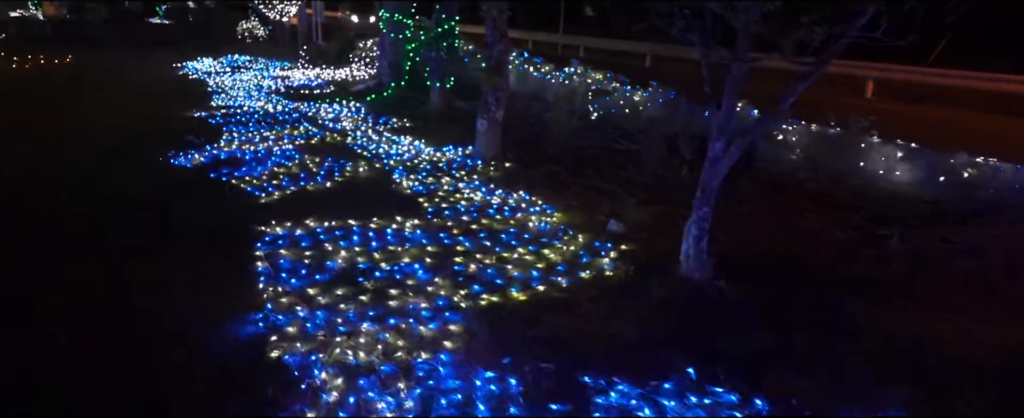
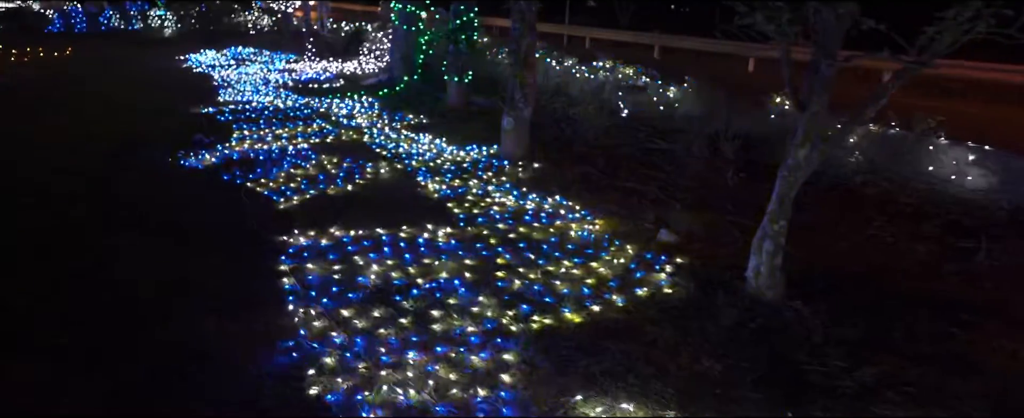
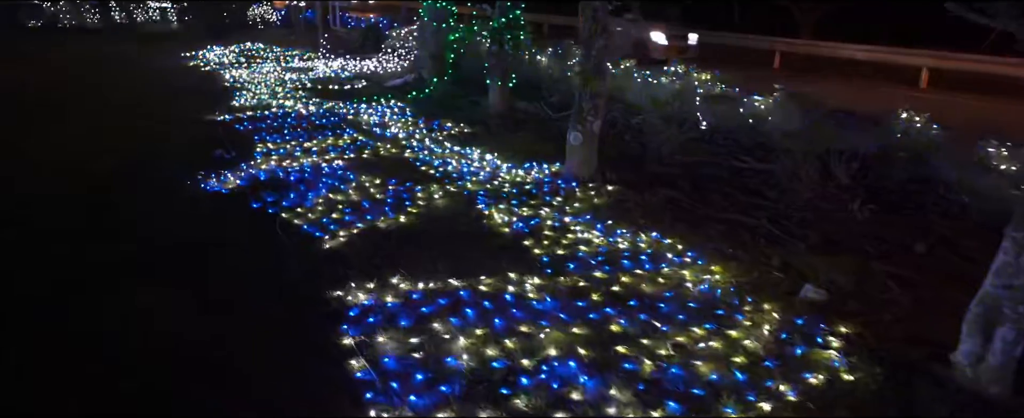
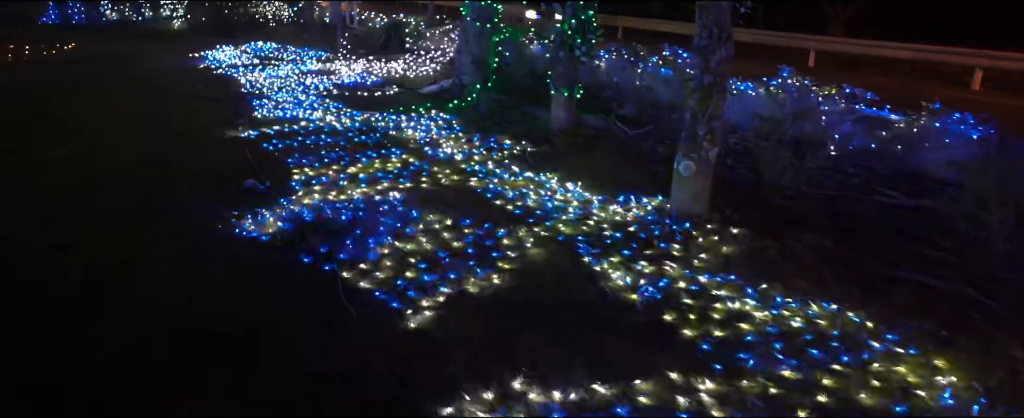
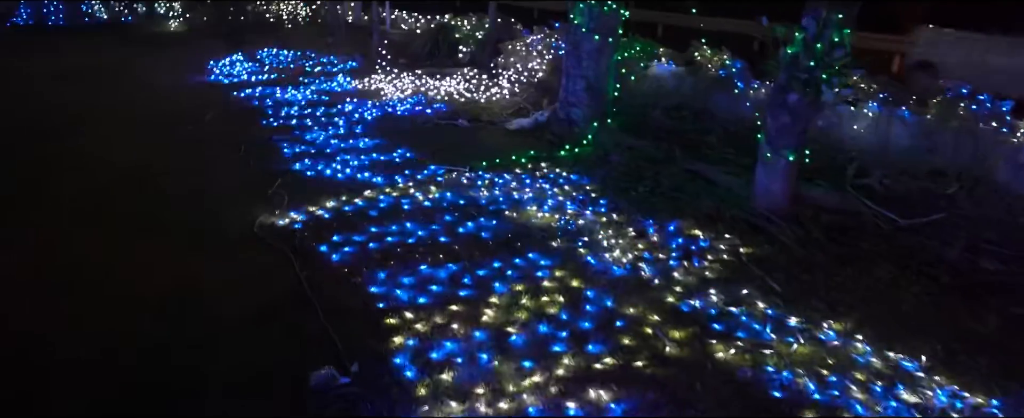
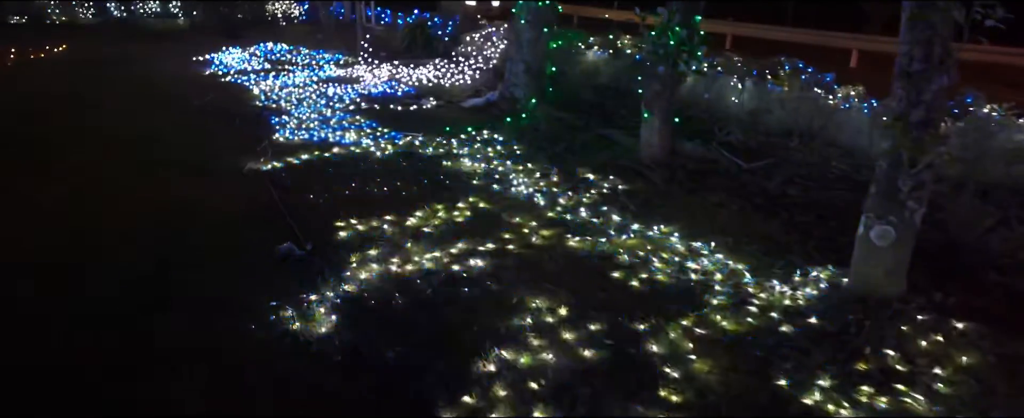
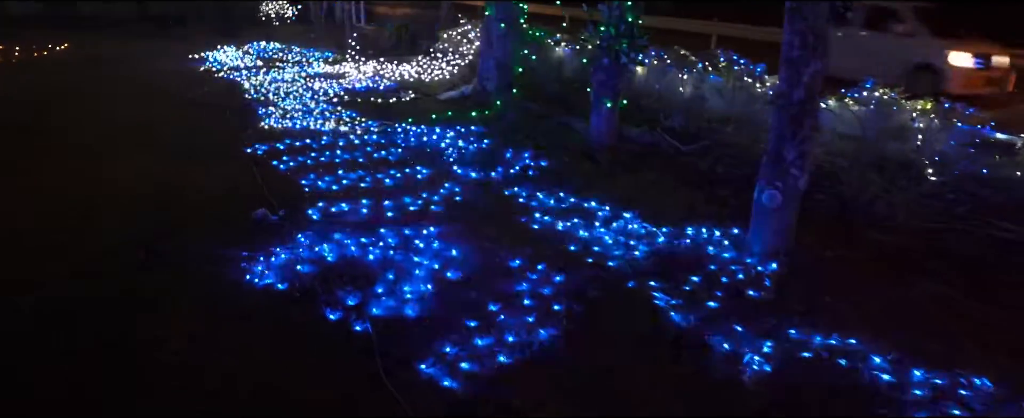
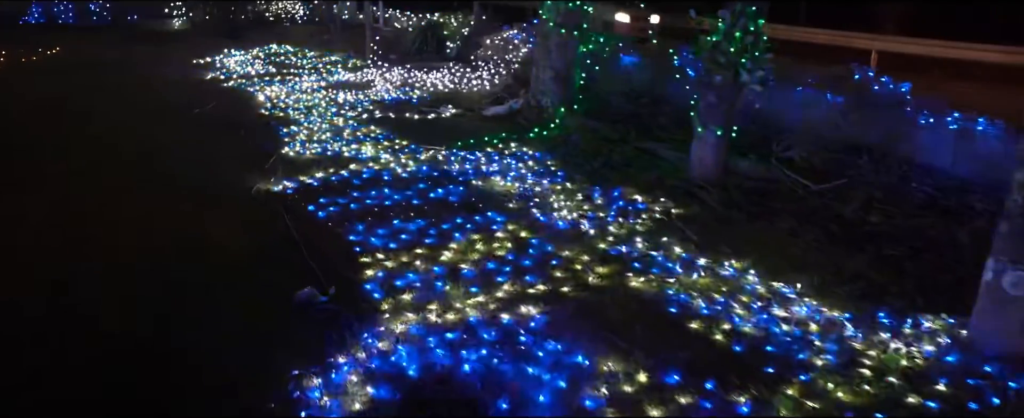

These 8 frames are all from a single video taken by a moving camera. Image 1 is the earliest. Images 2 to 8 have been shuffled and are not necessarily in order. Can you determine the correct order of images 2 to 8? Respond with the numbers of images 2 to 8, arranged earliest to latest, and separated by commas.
2, 3, 4, 7, 6, 8, 5
